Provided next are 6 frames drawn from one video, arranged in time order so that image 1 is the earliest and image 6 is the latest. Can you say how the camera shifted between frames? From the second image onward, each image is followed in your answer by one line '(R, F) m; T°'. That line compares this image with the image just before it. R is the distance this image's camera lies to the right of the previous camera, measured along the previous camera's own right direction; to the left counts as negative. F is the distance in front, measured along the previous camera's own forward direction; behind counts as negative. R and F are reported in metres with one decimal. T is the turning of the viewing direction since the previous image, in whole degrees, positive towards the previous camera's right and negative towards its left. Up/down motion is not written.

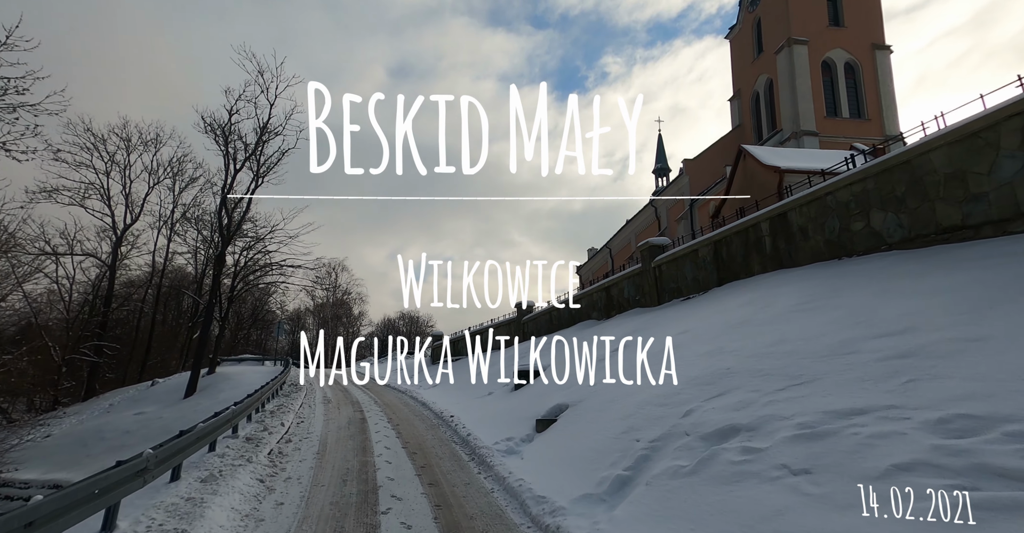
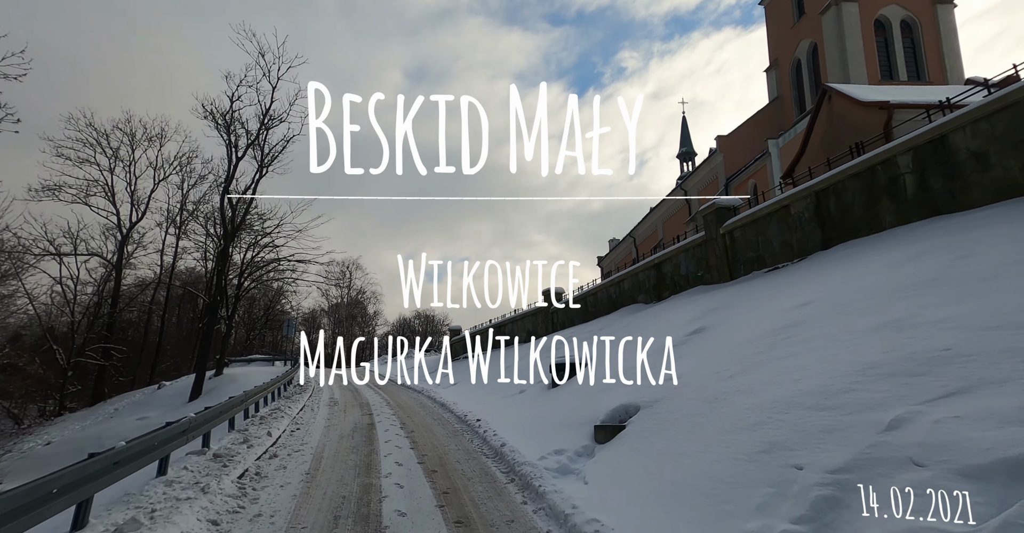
(-0.6, +2.9) m; -2°
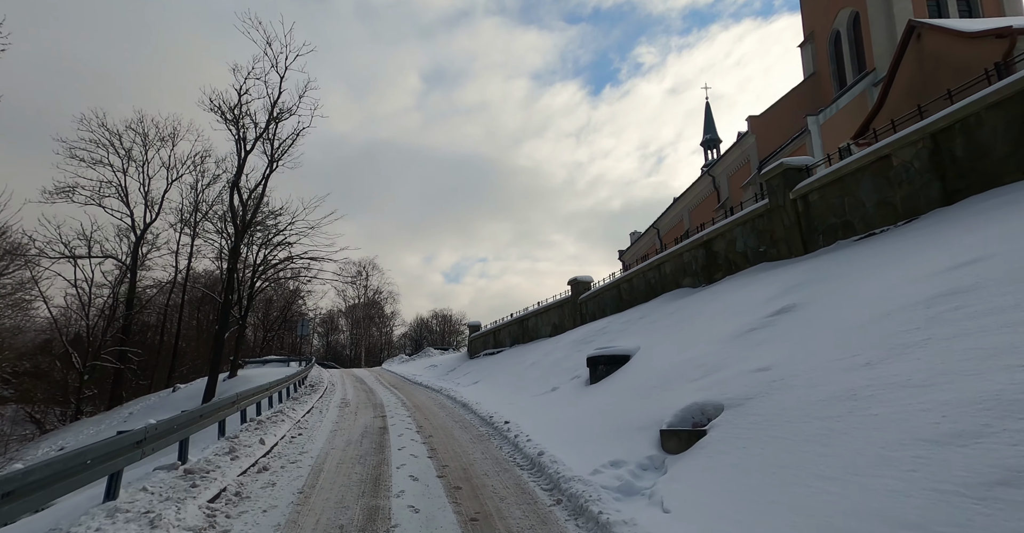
(-0.3, +1.9) m; -2°
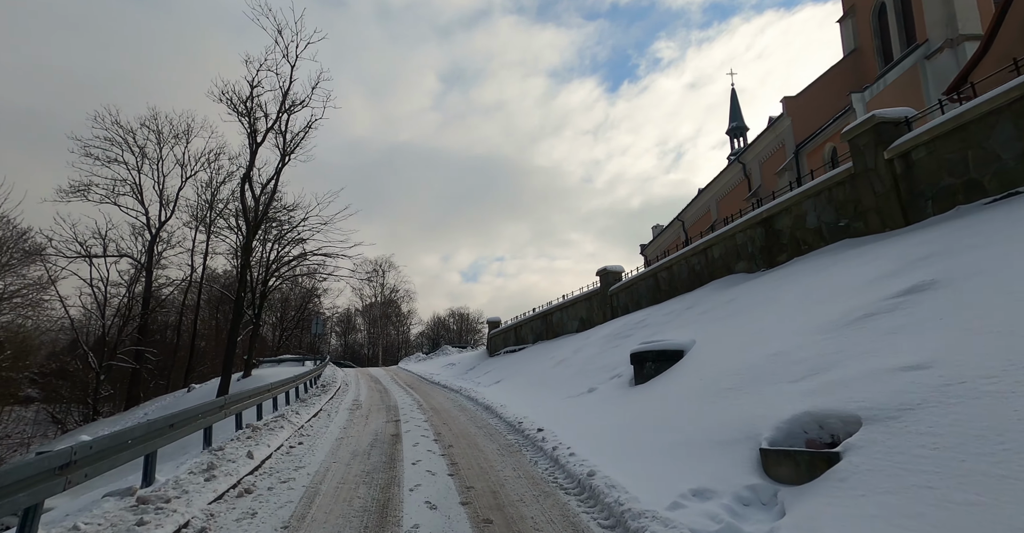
(-0.3, +1.7) m; -2°
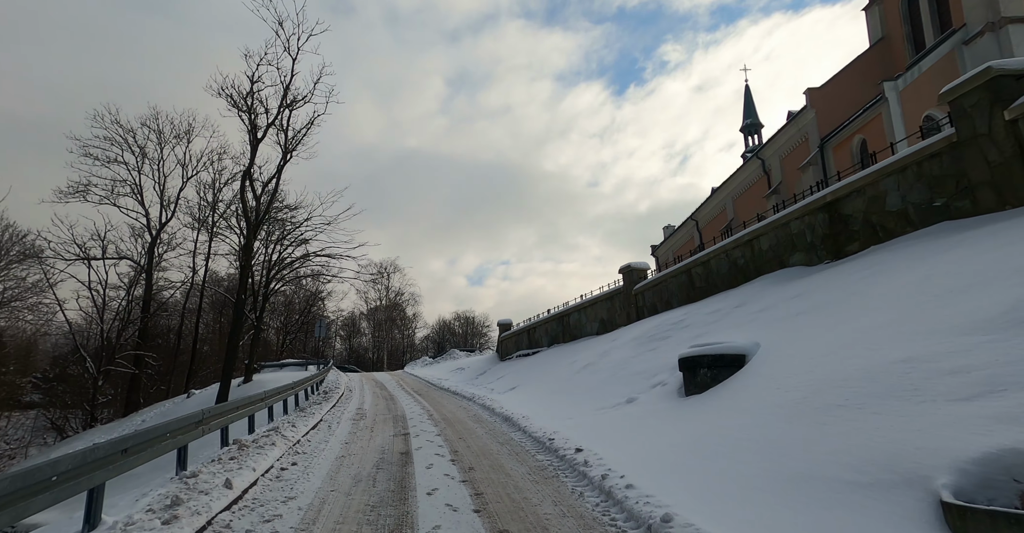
(-0.4, +1.5) m; 0°
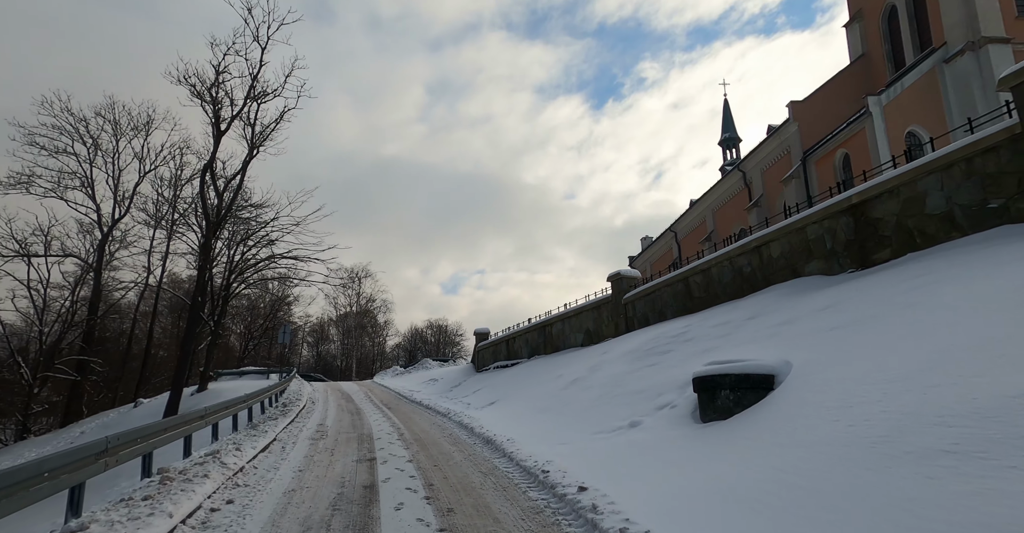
(-0.3, +1.4) m; +3°
